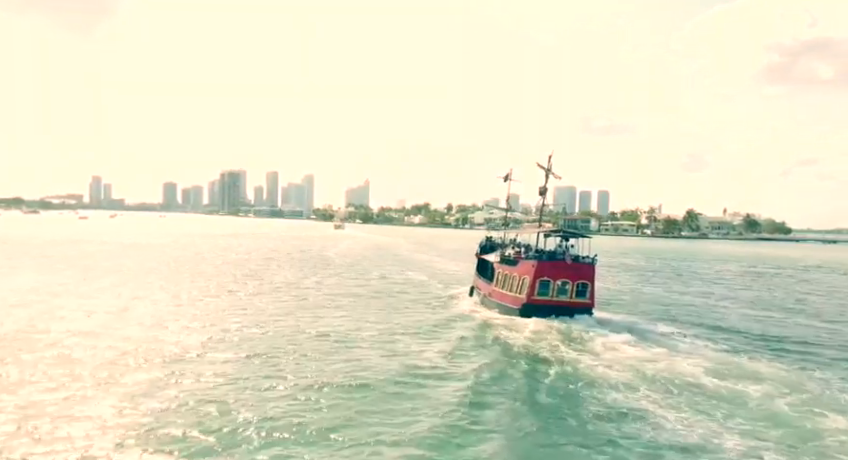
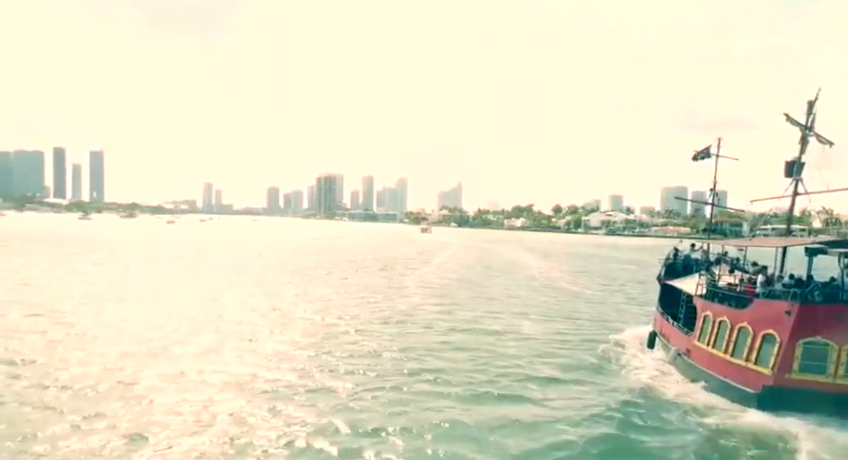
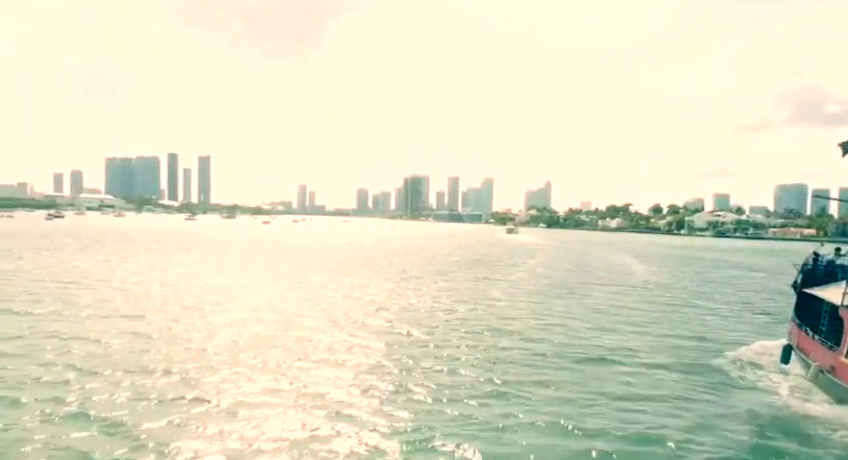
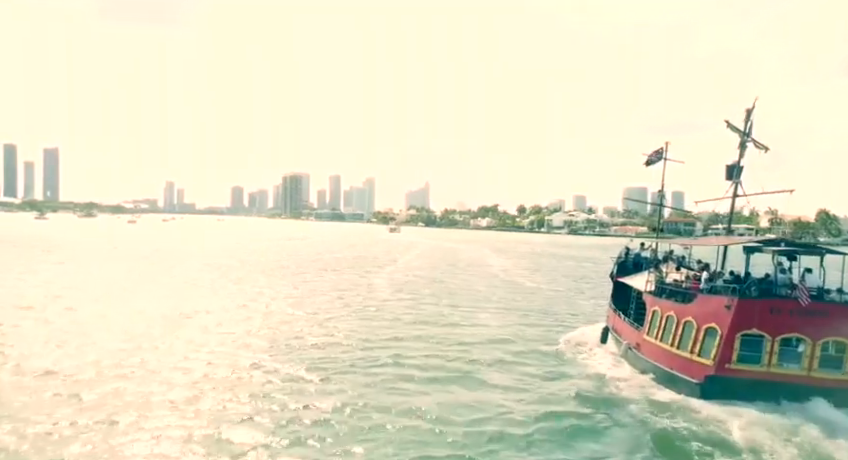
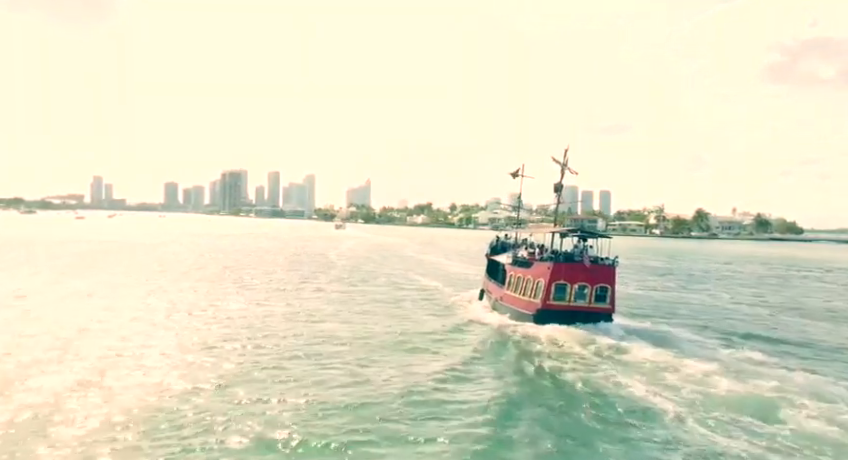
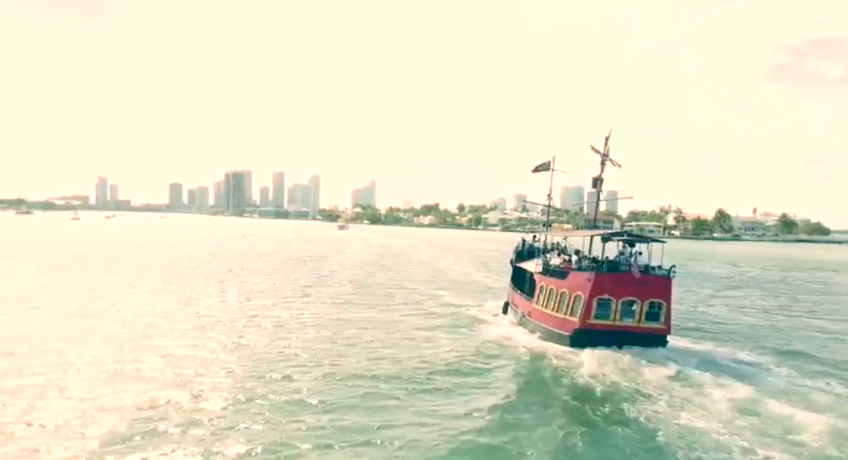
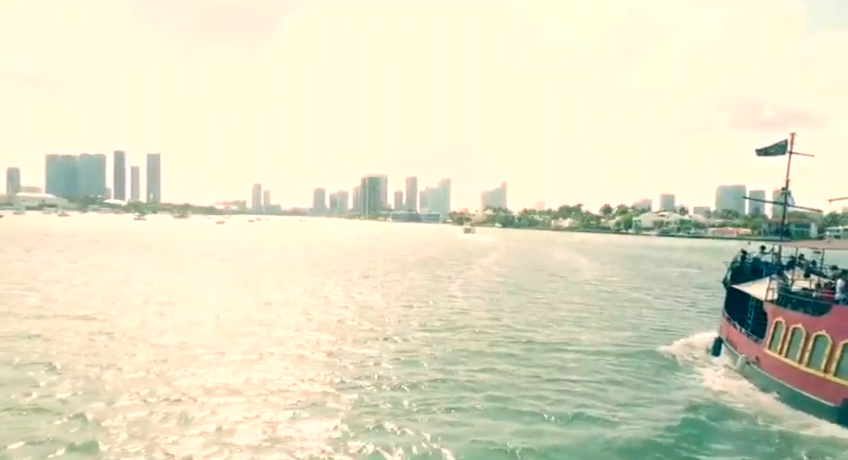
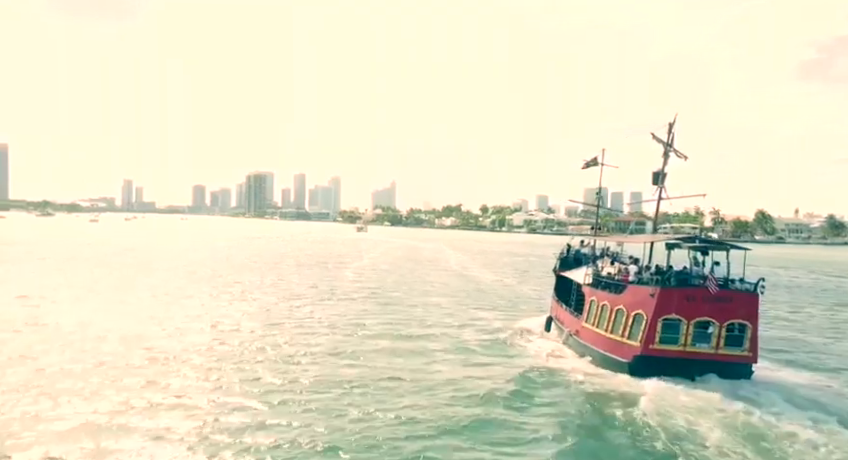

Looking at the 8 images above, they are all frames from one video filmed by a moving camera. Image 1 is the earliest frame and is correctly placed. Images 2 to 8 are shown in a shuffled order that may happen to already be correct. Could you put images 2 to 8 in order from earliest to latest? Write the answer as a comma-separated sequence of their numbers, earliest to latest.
5, 6, 8, 4, 2, 7, 3
